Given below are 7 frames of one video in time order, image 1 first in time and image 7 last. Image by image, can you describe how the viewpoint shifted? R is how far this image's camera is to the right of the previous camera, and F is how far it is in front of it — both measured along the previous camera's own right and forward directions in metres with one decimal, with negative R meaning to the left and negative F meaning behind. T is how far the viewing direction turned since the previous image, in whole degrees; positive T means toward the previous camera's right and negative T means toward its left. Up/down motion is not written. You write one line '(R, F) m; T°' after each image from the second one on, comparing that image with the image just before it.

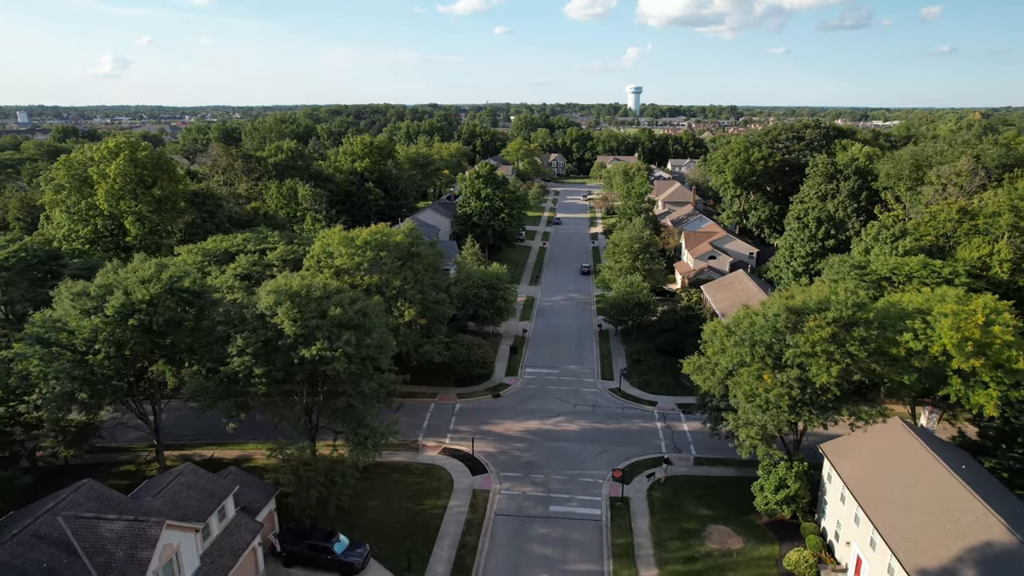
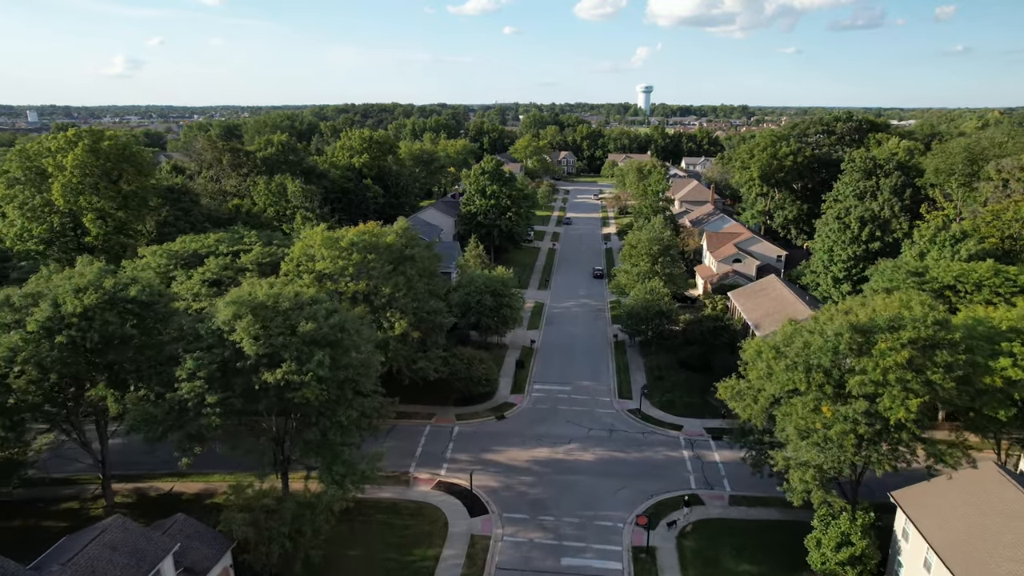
(+0.1, +4.5) m; -1°
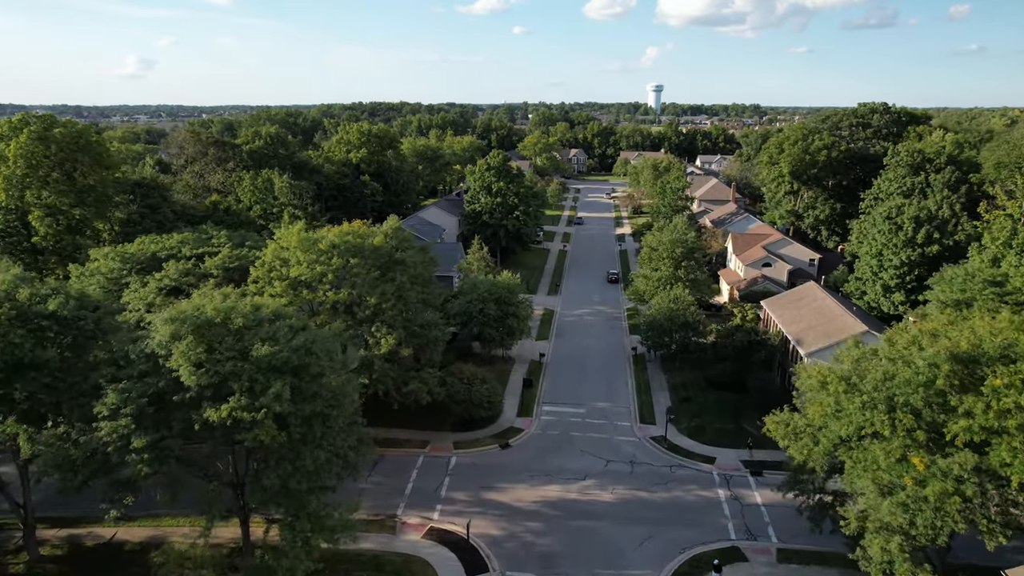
(+0.1, +4.5) m; -1°
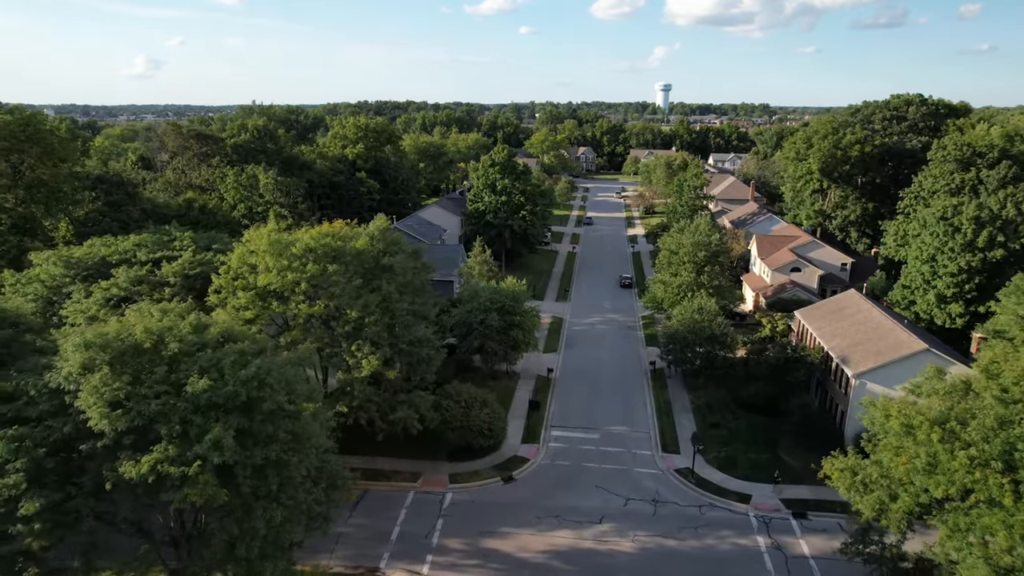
(+0.1, +3.9) m; -1°
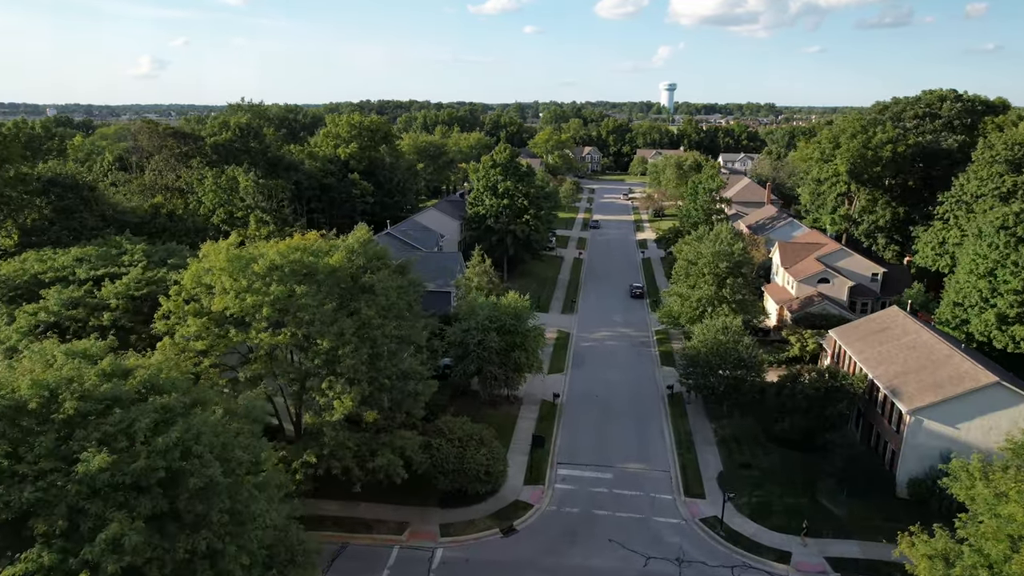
(+0.1, +3.6) m; 0°
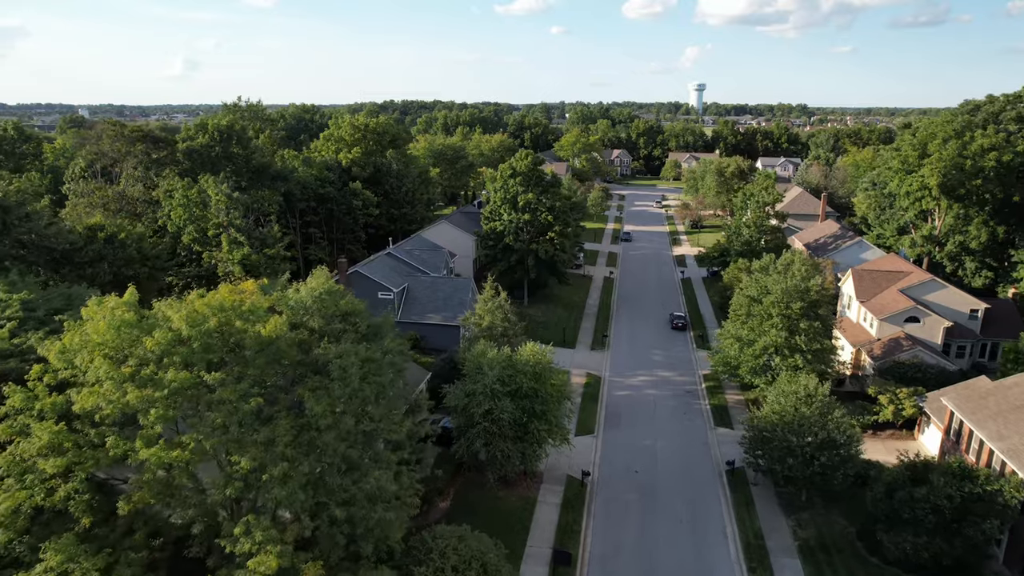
(+0.2, +6.7) m; -2°
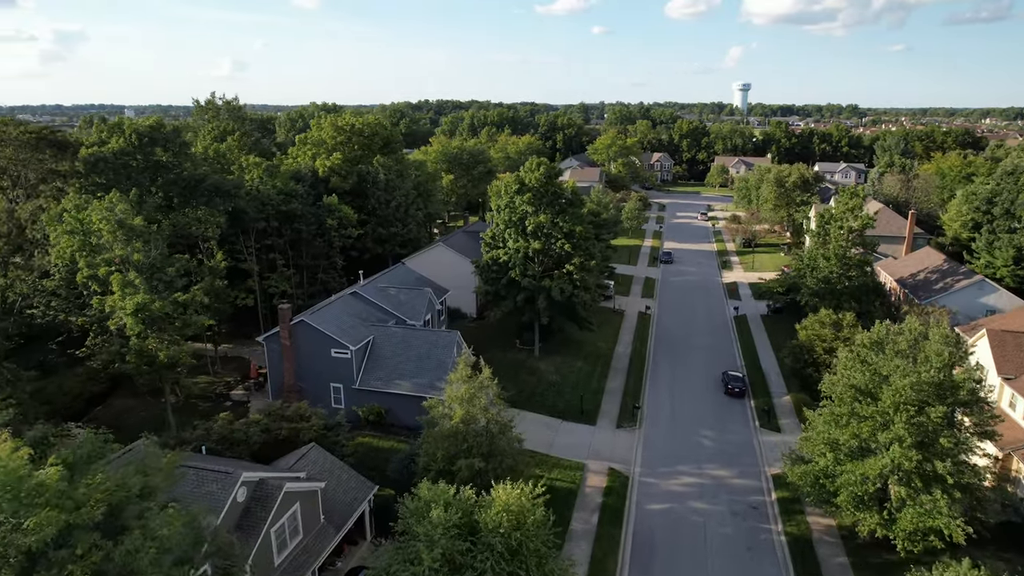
(+1.6, +9.7) m; -3°
